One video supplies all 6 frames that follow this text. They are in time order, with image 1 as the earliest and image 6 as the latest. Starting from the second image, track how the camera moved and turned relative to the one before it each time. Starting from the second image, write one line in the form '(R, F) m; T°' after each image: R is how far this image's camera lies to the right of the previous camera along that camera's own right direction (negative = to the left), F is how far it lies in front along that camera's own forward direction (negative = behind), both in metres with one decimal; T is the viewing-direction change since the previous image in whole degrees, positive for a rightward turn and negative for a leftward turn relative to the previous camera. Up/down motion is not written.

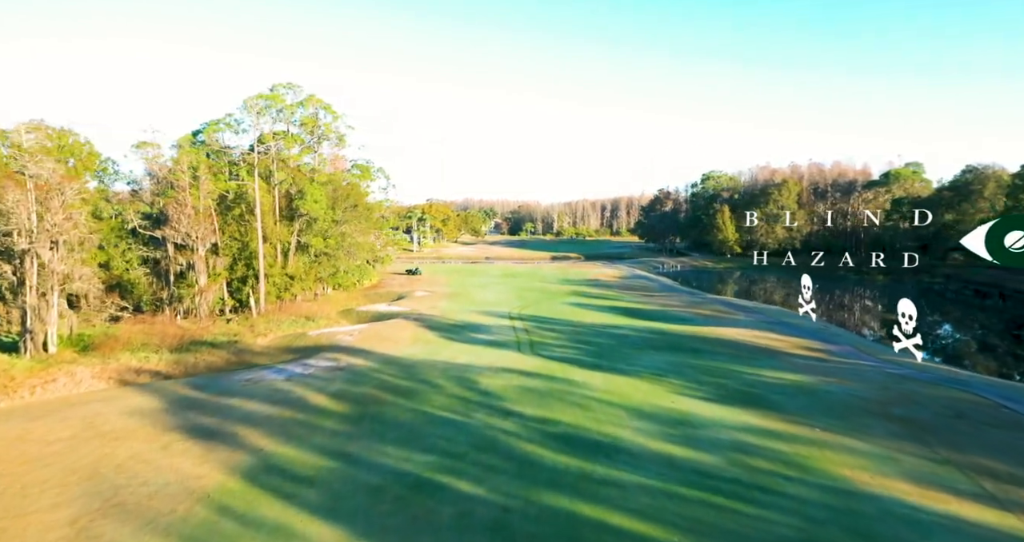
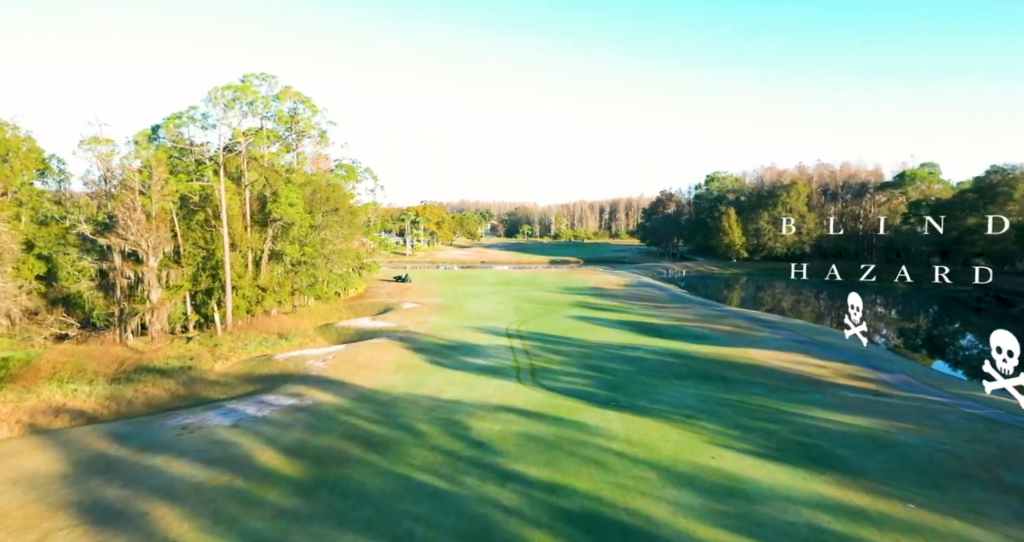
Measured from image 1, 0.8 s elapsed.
(-0.1, +3.9) m; 0°
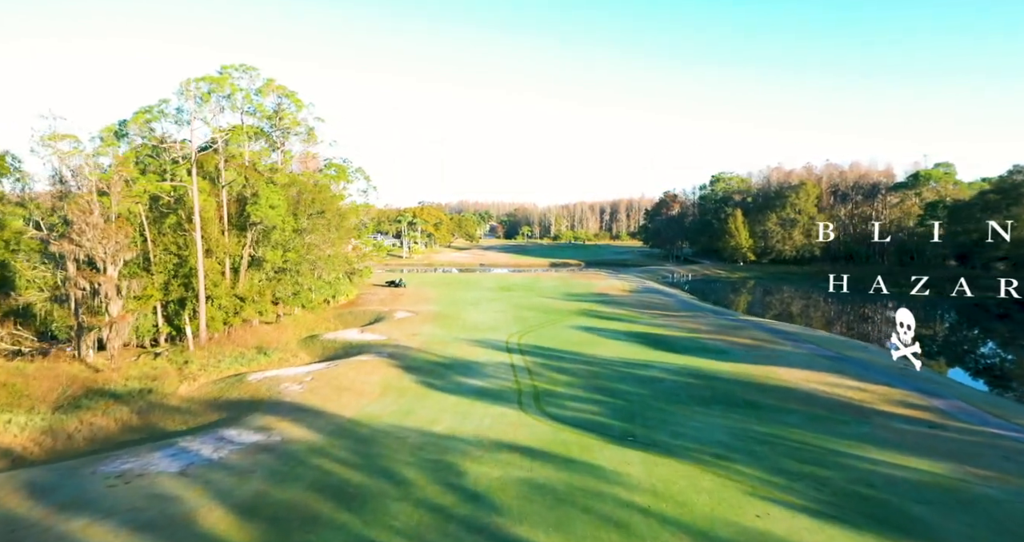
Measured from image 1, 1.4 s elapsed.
(-0.1, +2.8) m; 0°
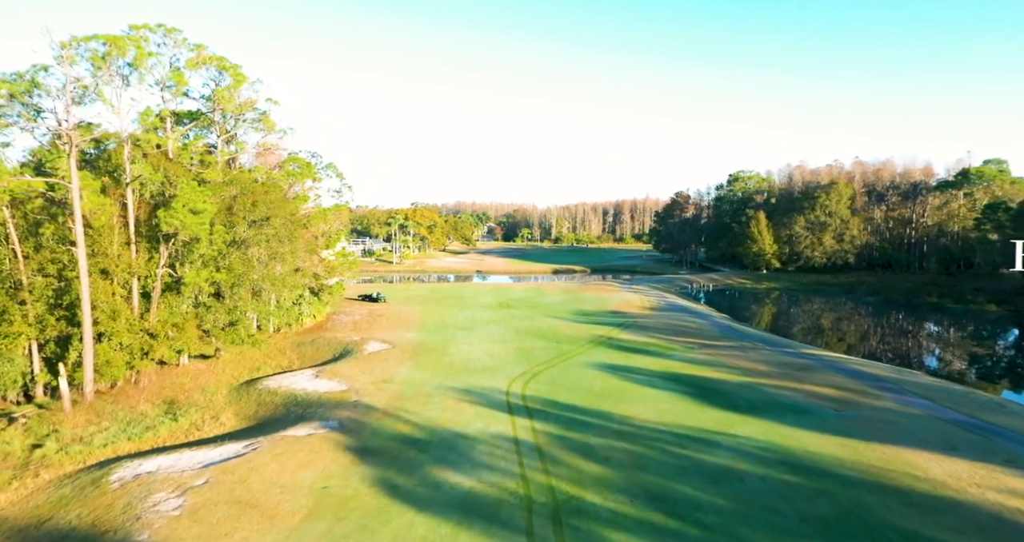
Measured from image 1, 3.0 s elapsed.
(-0.2, +8.1) m; 0°
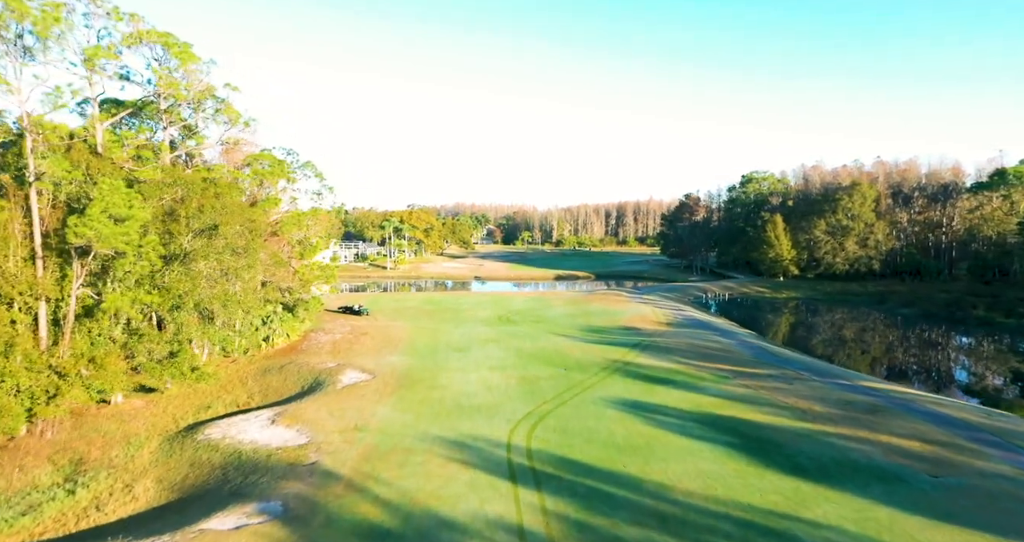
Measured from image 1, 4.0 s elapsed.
(-0.1, +4.9) m; 0°
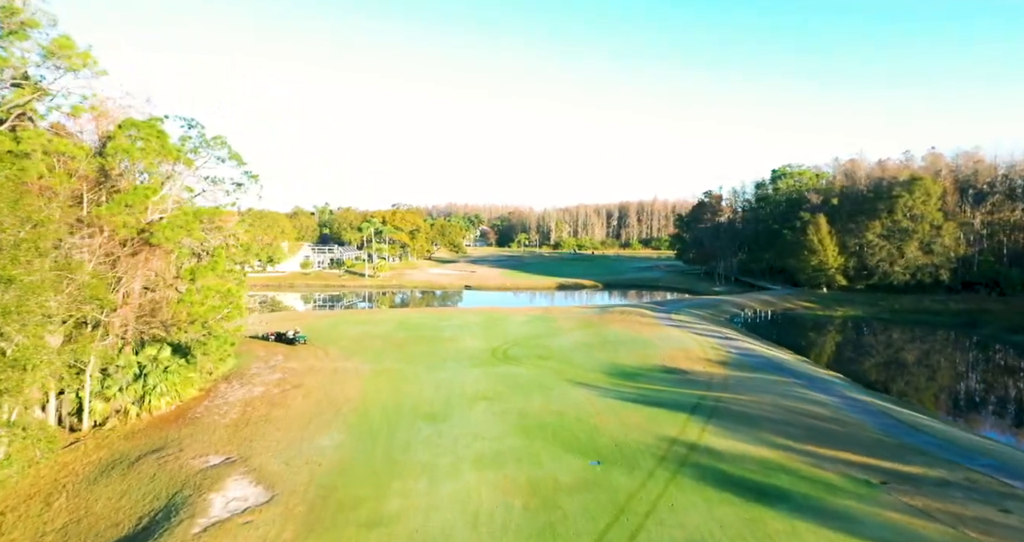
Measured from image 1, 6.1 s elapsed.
(-0.2, +11.4) m; +1°
